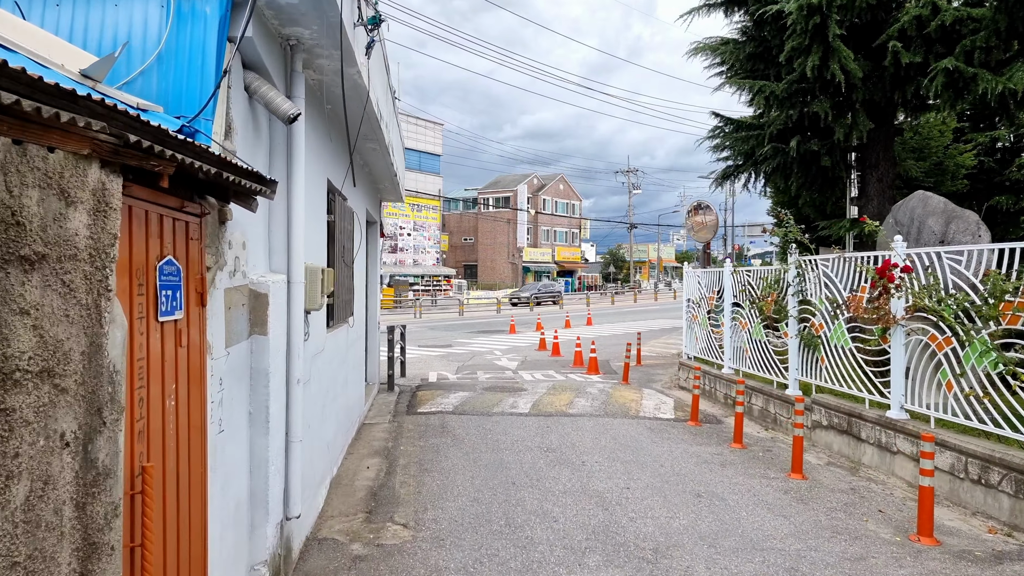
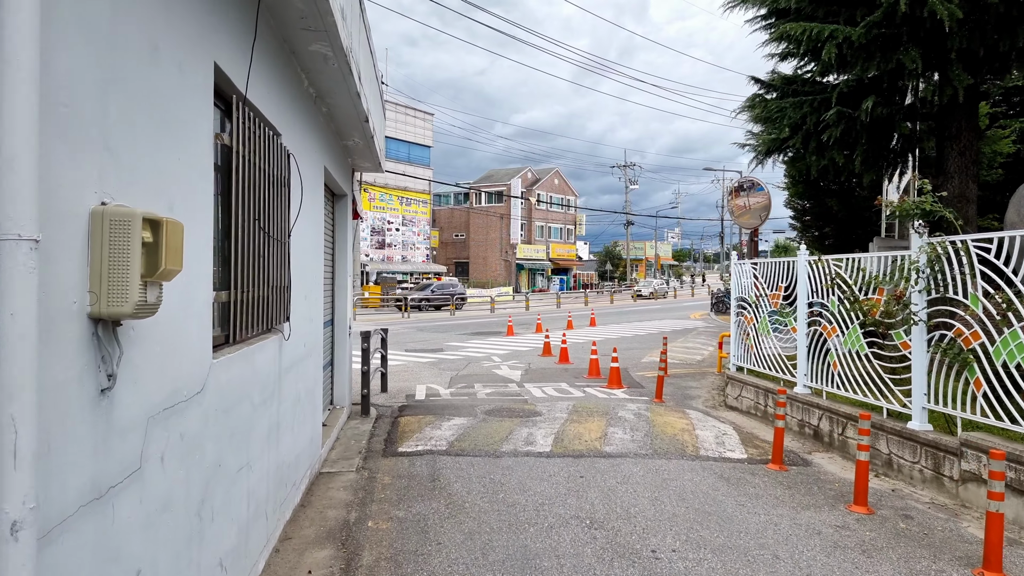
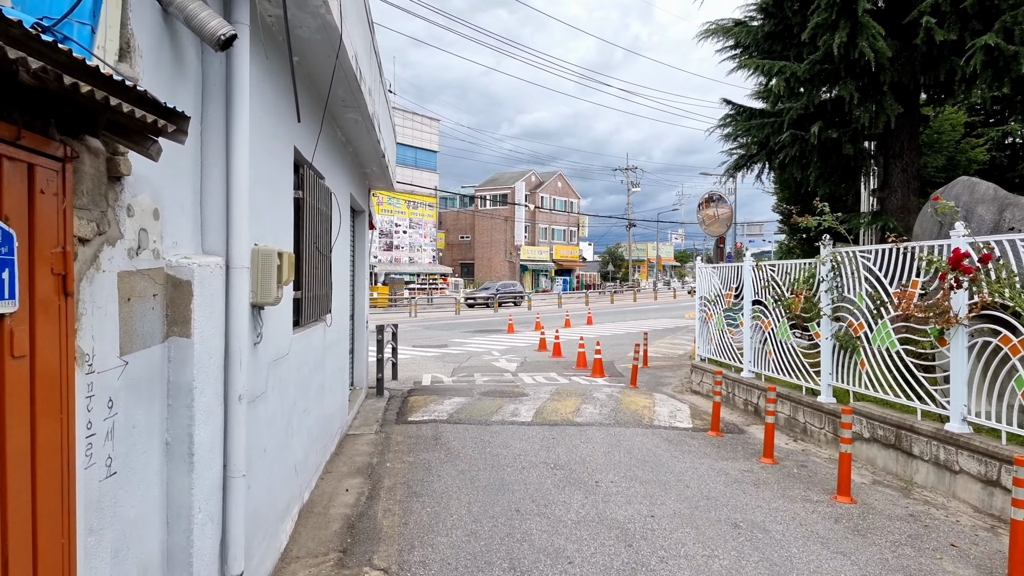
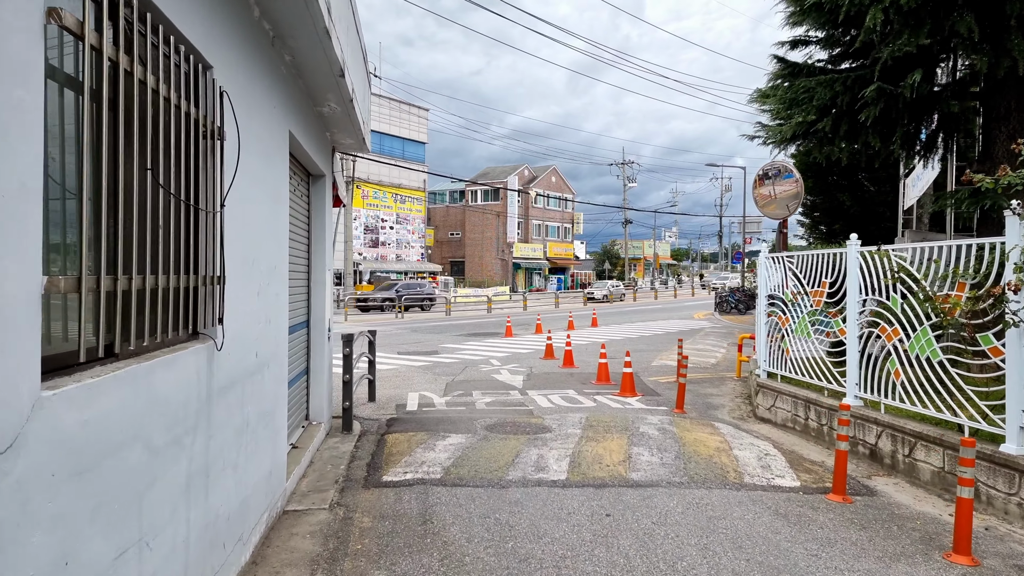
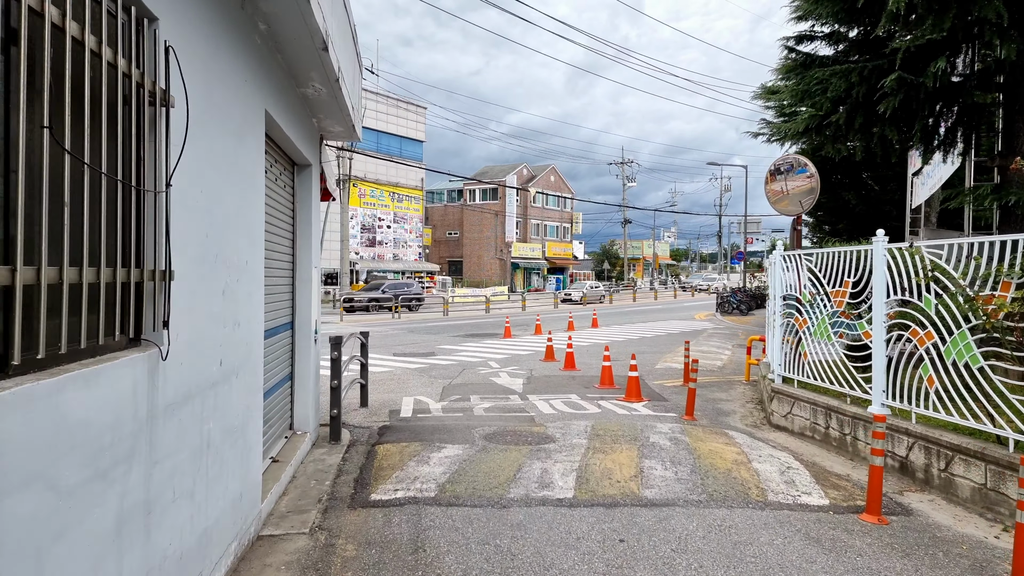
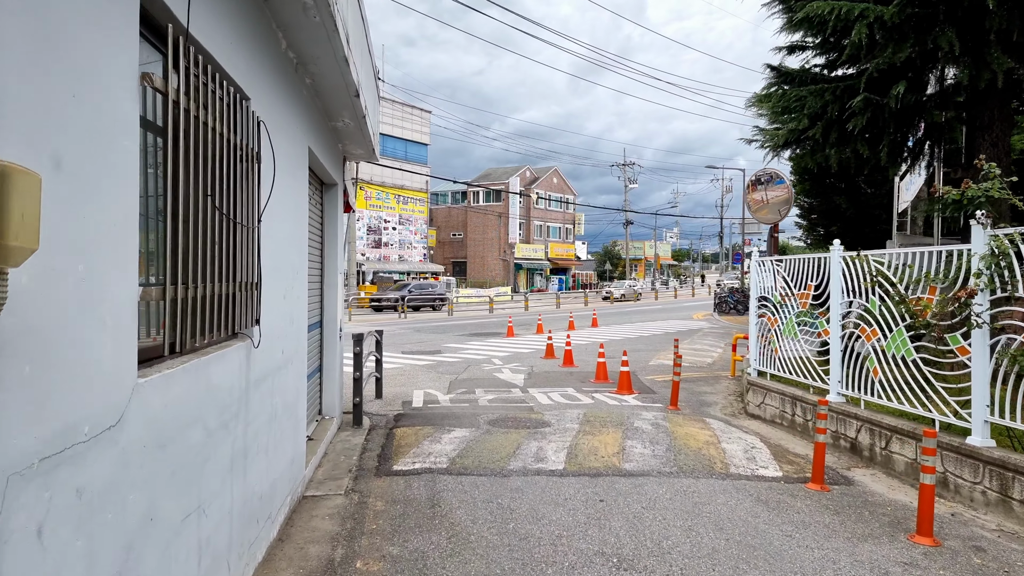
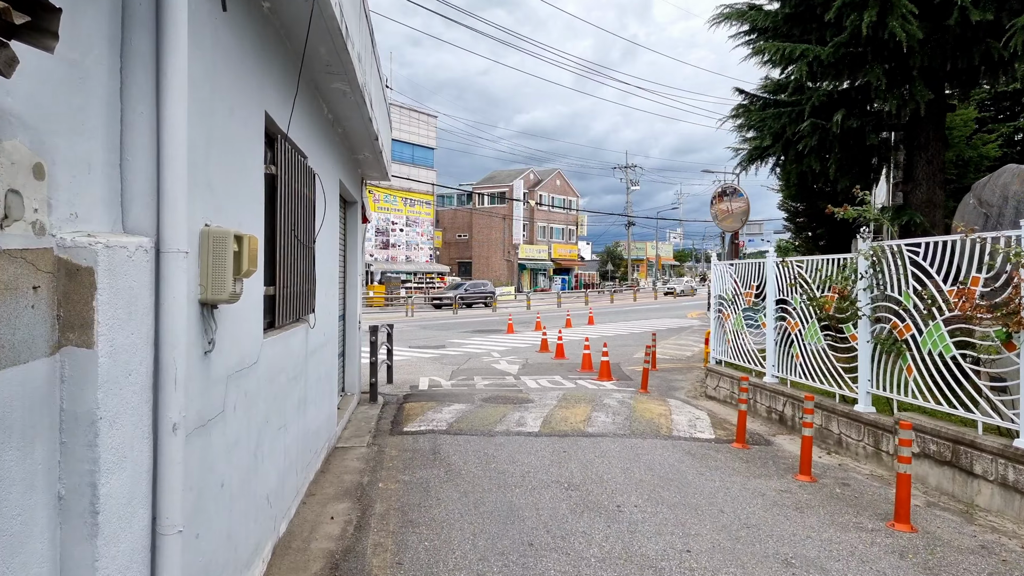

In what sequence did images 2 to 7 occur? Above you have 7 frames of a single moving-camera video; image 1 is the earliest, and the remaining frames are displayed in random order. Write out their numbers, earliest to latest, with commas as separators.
3, 7, 2, 6, 4, 5
